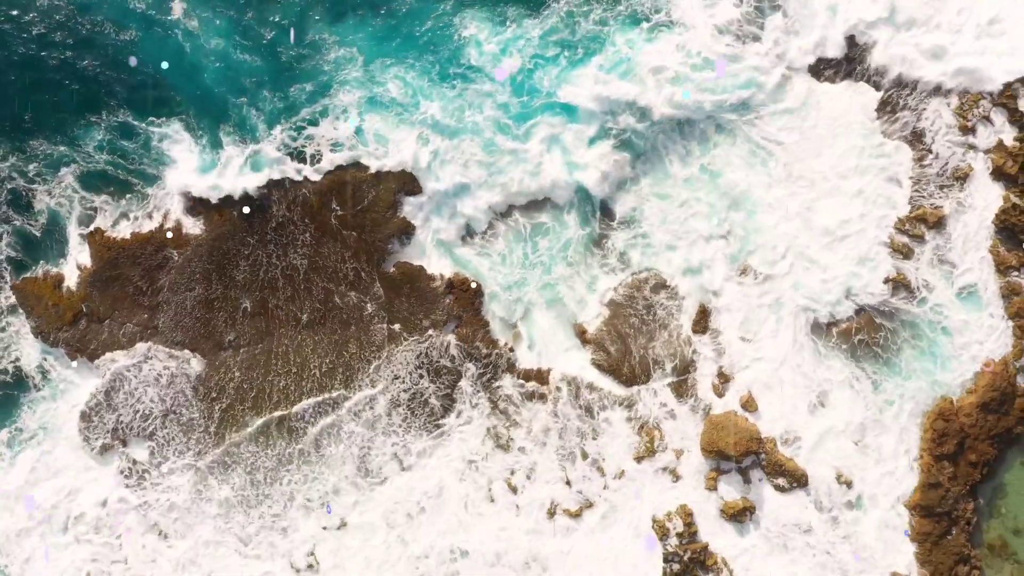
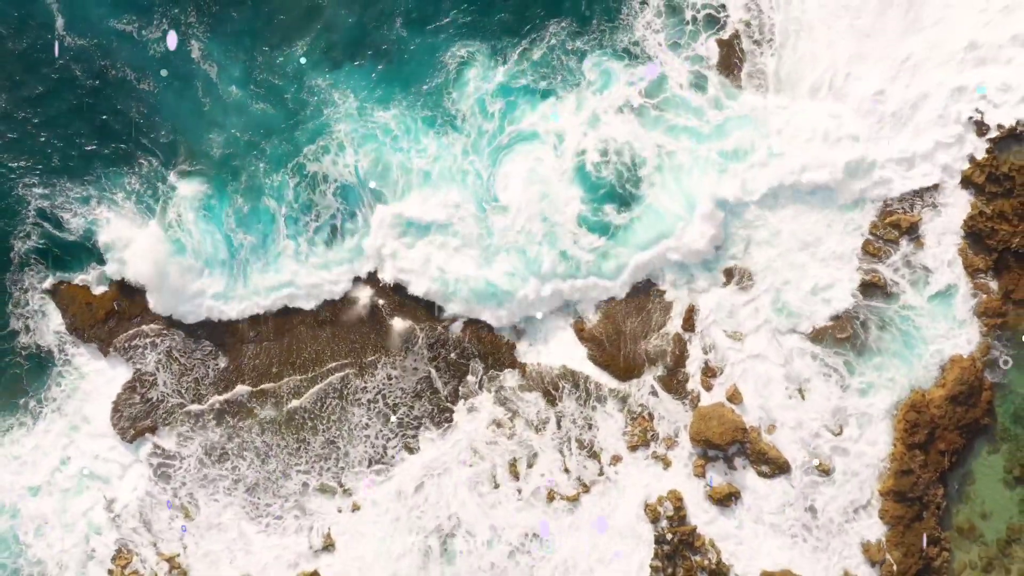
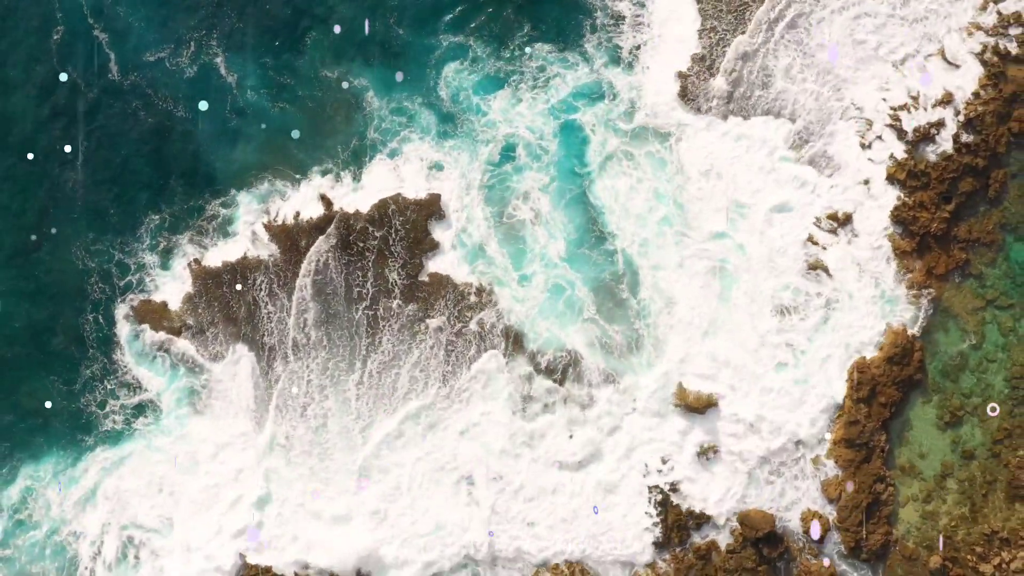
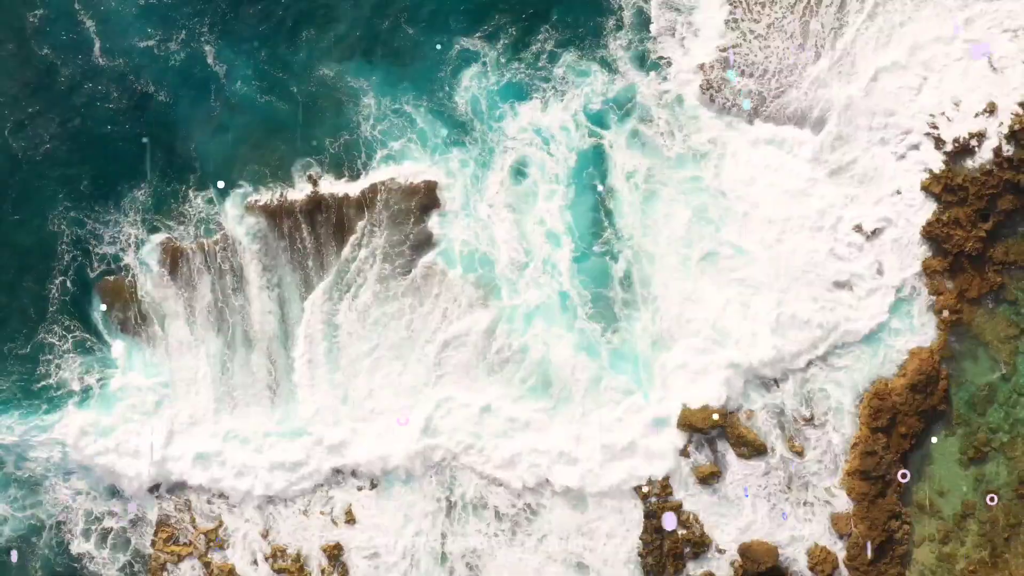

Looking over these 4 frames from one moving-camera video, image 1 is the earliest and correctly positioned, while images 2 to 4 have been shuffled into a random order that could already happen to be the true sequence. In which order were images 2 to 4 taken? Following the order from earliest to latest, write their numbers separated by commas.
2, 4, 3
